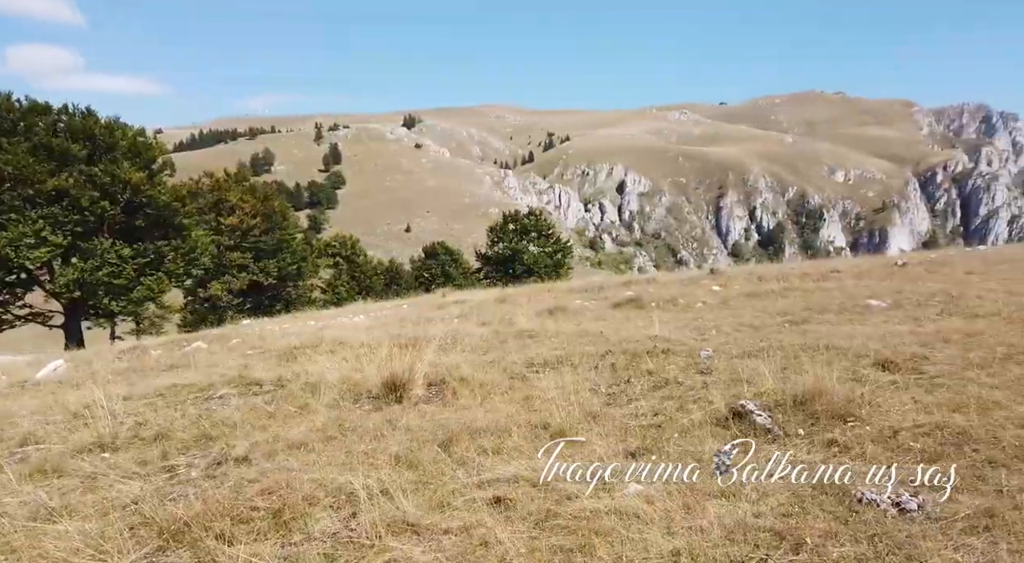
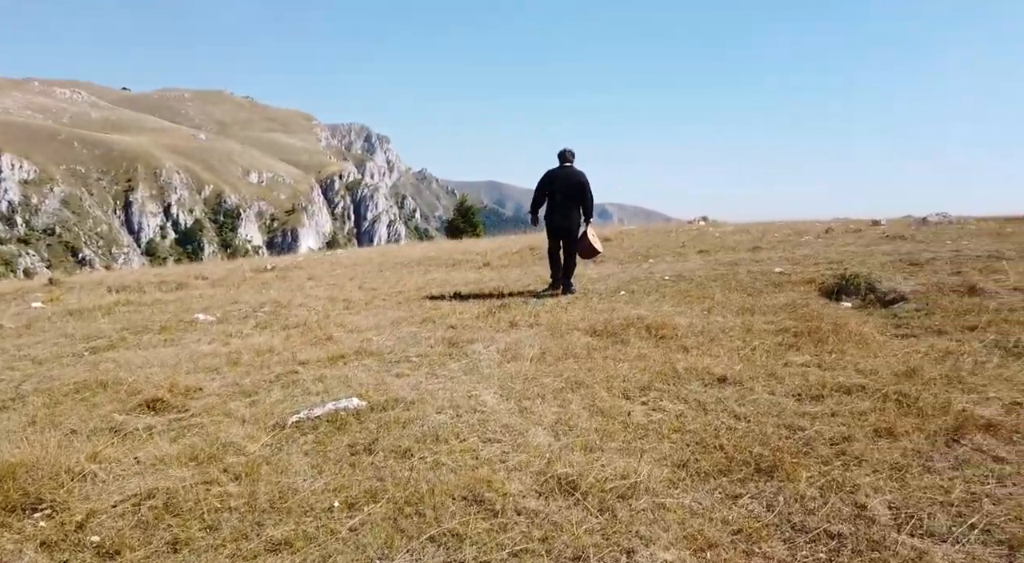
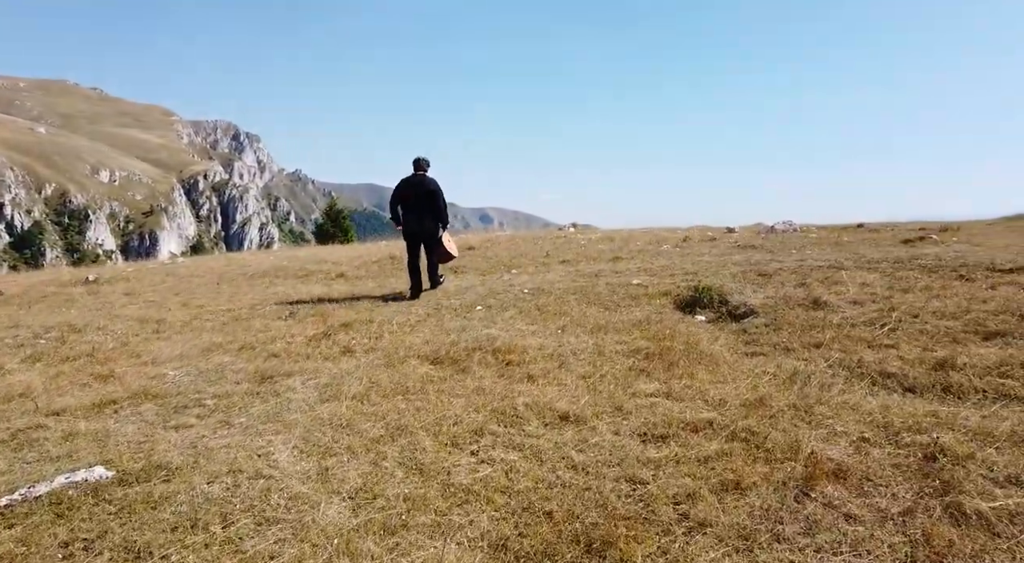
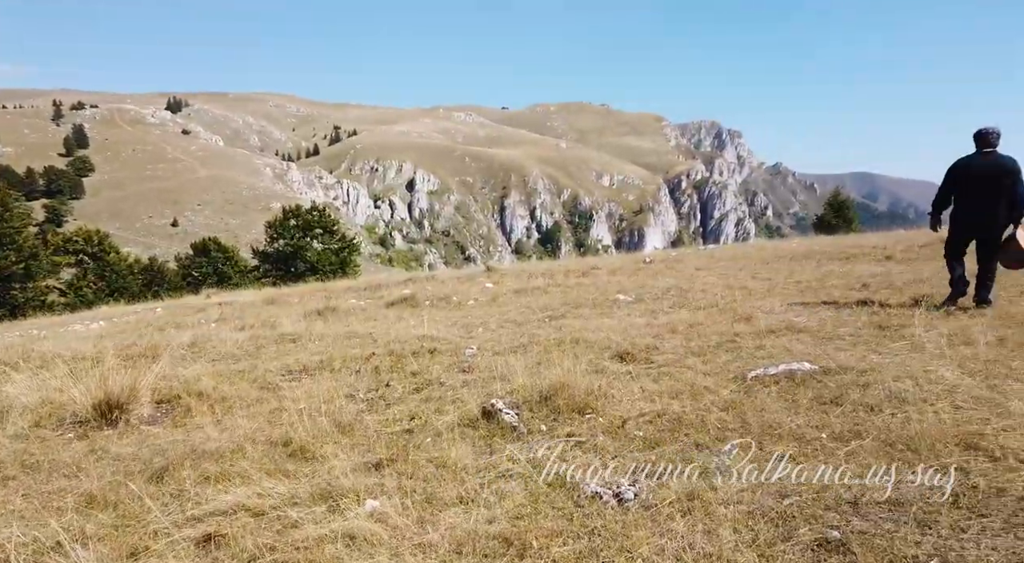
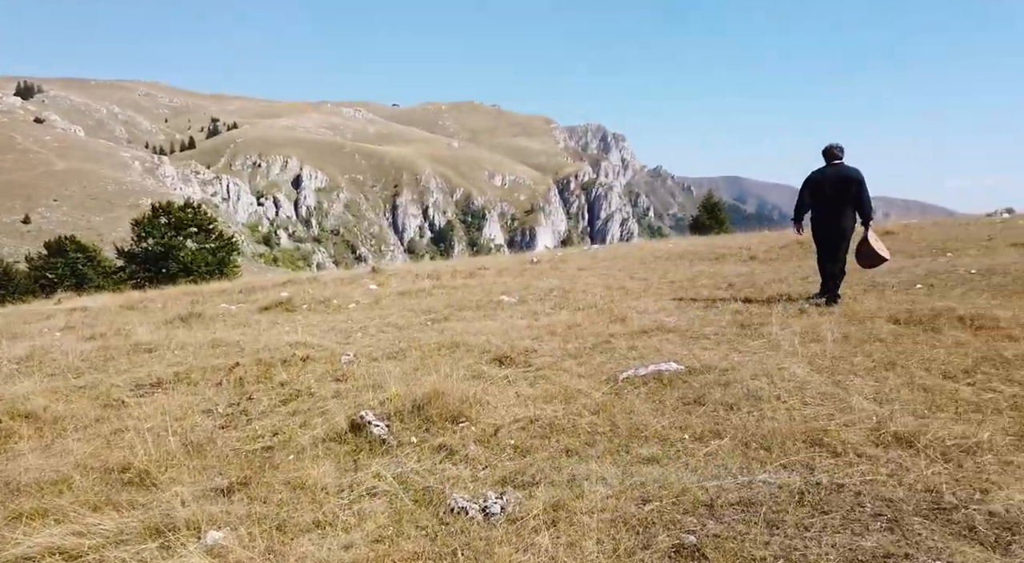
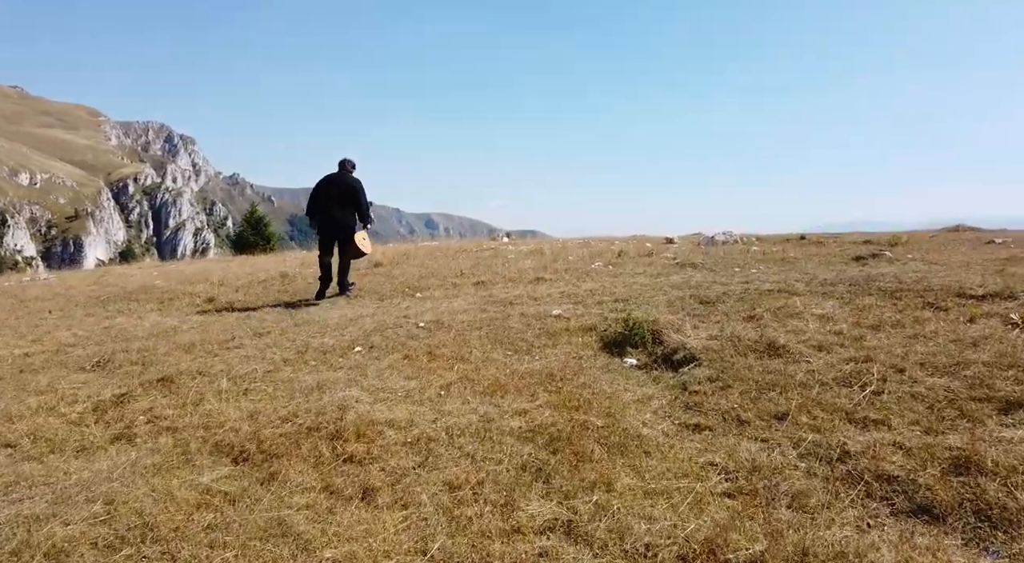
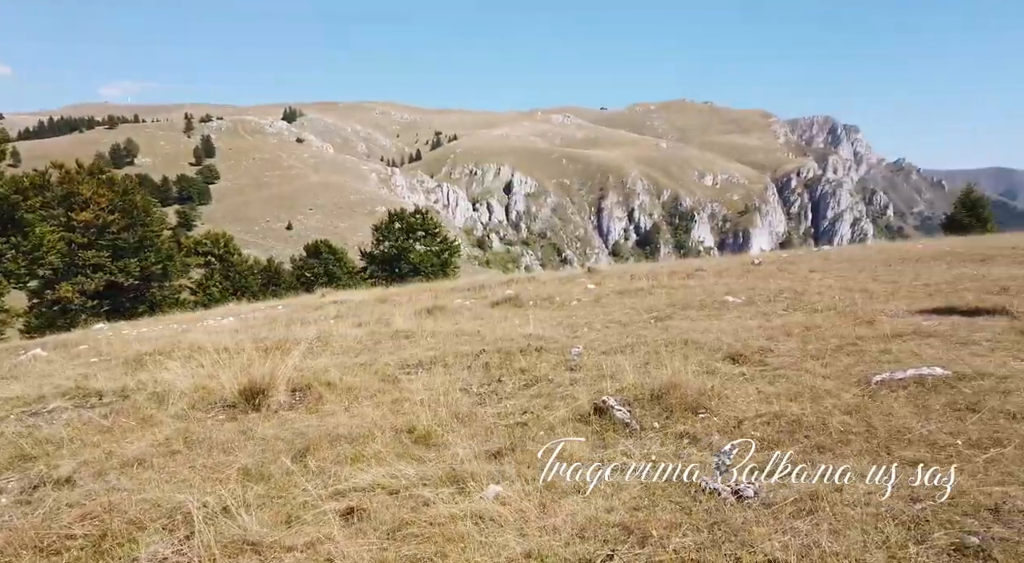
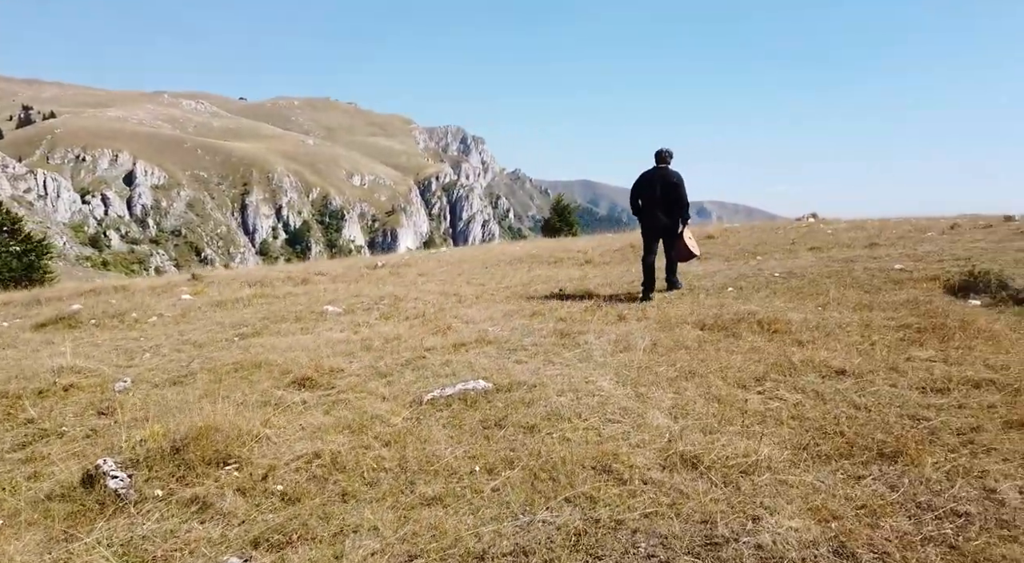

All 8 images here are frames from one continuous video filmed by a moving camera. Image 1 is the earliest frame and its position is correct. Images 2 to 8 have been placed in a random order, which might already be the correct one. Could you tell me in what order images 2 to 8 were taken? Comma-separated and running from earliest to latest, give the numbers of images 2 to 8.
7, 4, 5, 8, 2, 3, 6
